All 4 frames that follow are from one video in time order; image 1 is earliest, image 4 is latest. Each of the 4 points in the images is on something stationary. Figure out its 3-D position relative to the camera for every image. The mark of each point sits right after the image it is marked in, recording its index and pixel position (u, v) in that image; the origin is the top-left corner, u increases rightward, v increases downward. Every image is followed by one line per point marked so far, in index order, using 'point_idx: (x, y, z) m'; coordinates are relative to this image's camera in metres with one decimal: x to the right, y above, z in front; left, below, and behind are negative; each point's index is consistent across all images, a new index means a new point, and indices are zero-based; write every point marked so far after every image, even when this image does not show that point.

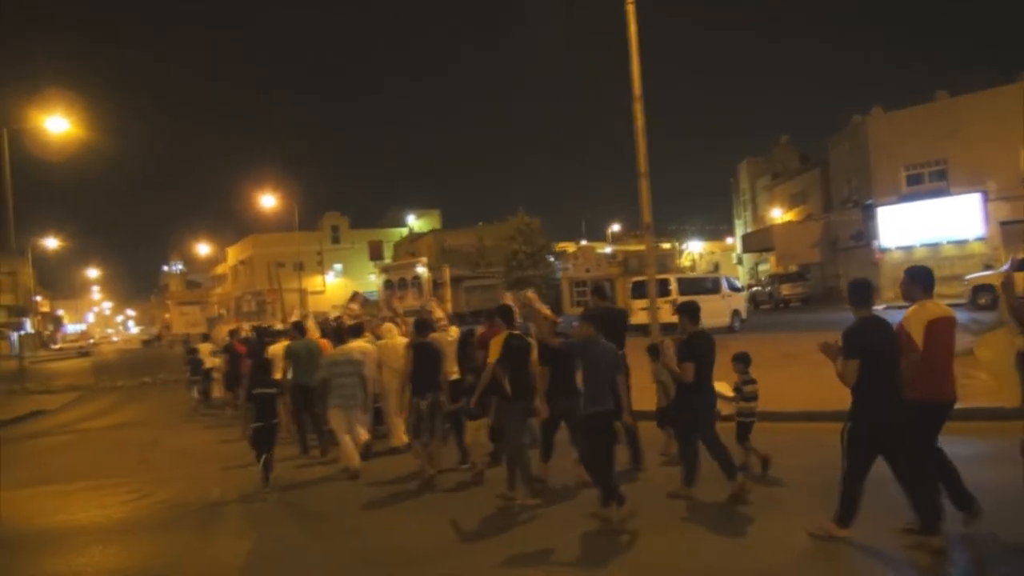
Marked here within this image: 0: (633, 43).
0: (+1.8, +3.6, +13.0) m
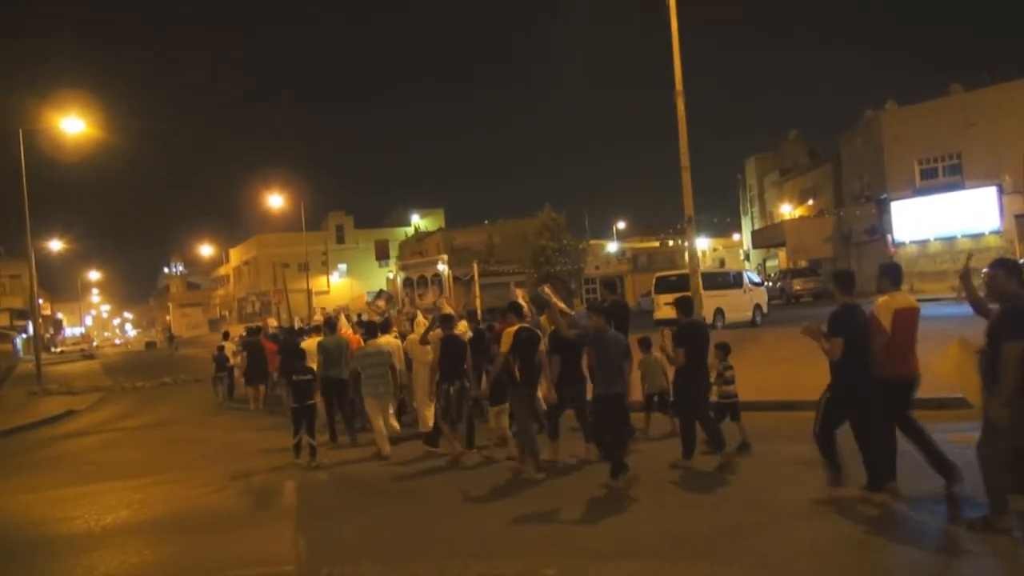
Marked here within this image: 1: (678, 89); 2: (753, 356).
0: (+2.4, +3.7, +13.0) m
1: (+2.4, +2.9, +12.9) m
2: (+4.6, -1.3, +18.0) m
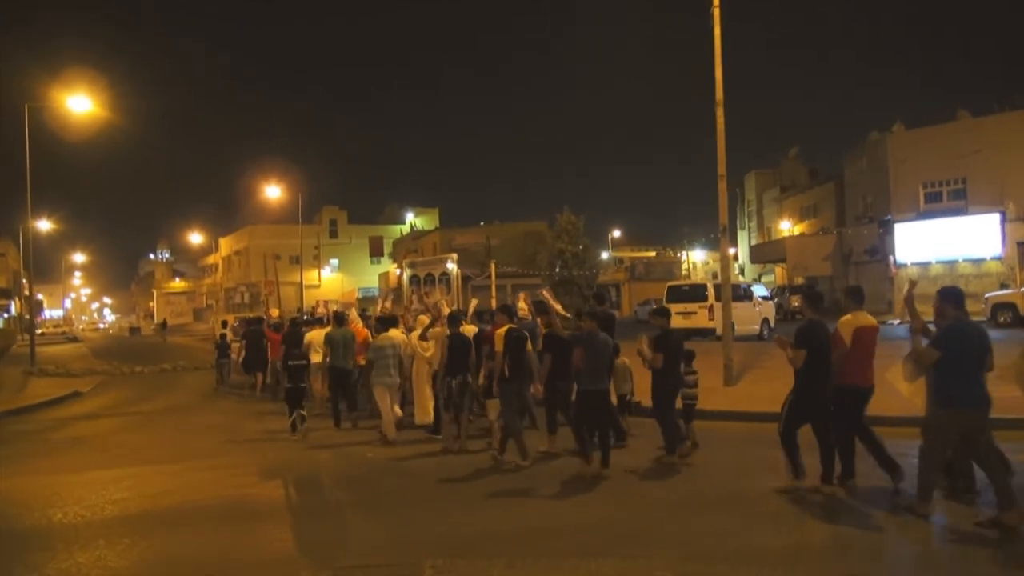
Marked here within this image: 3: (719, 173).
0: (+3.0, +3.5, +13.1) m
1: (+3.0, +2.7, +13.0) m
2: (+4.9, -1.6, +18.1) m
3: (+3.0, +1.7, +13.1) m
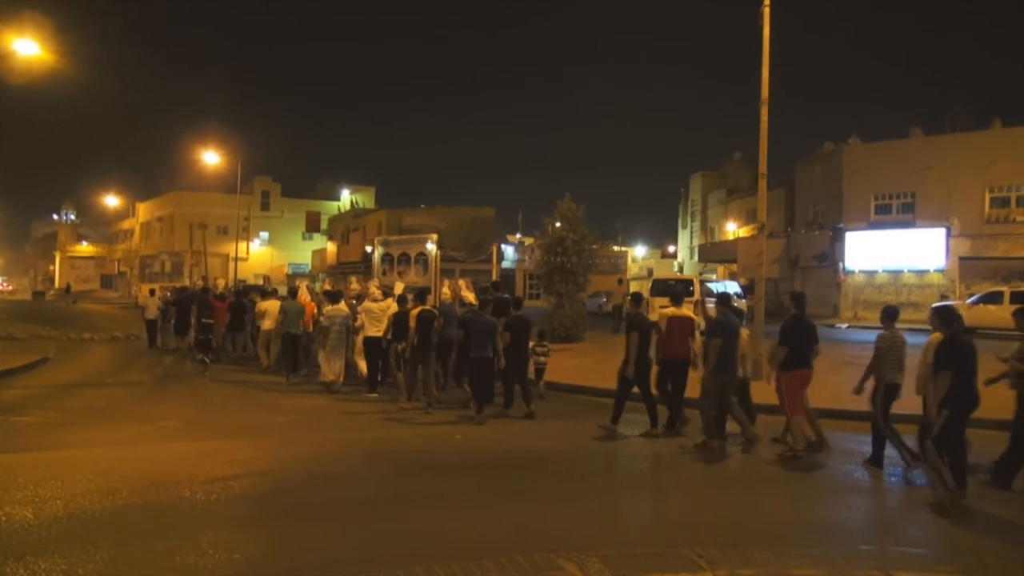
0: (+3.7, +3.6, +13.2) m
1: (+3.7, +2.8, +13.2) m
2: (+4.7, -1.5, +18.5) m
3: (+3.6, +1.7, +13.3) m
